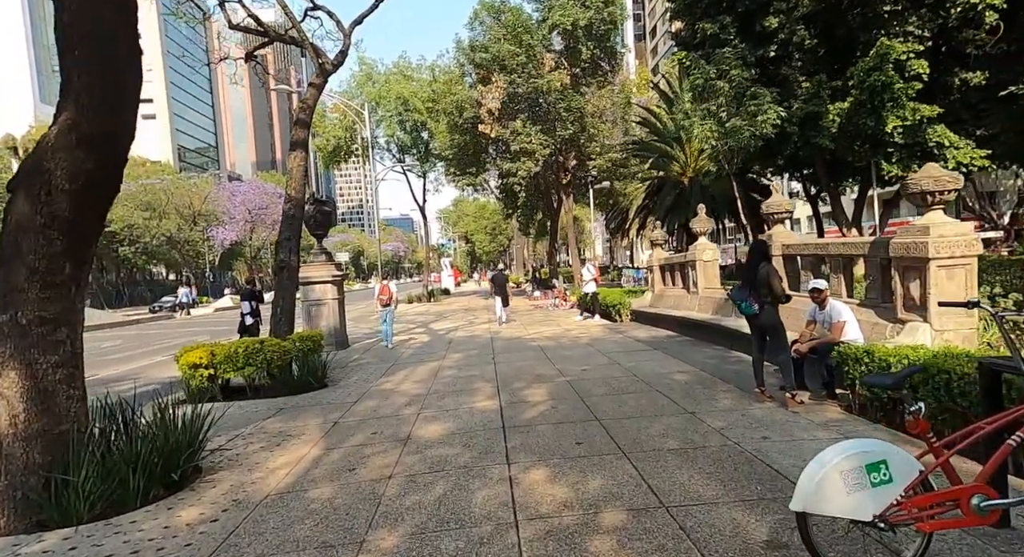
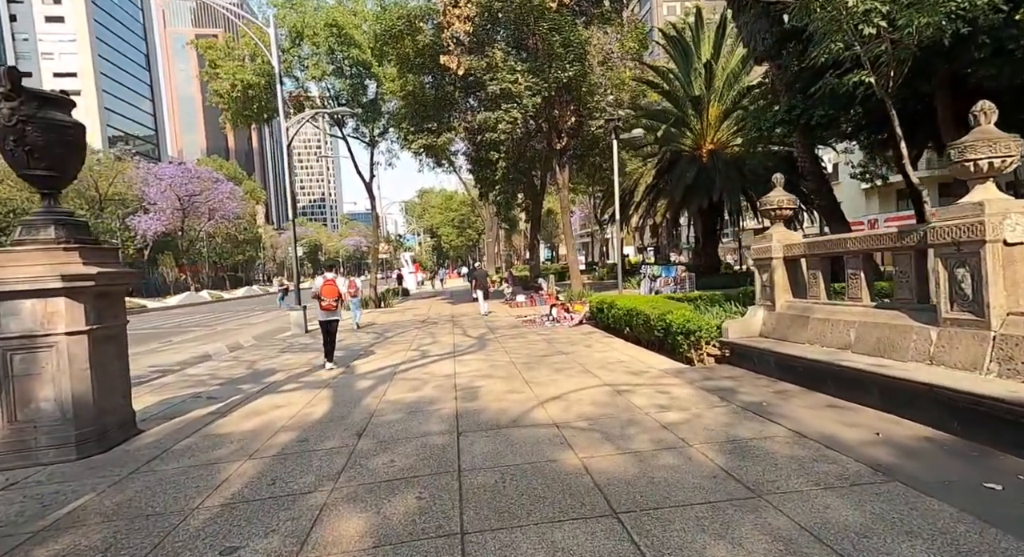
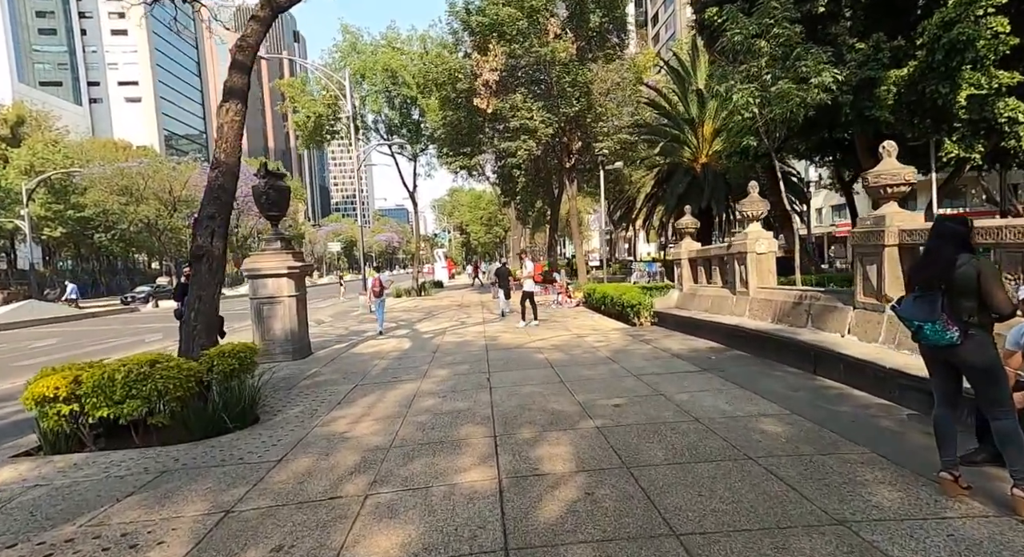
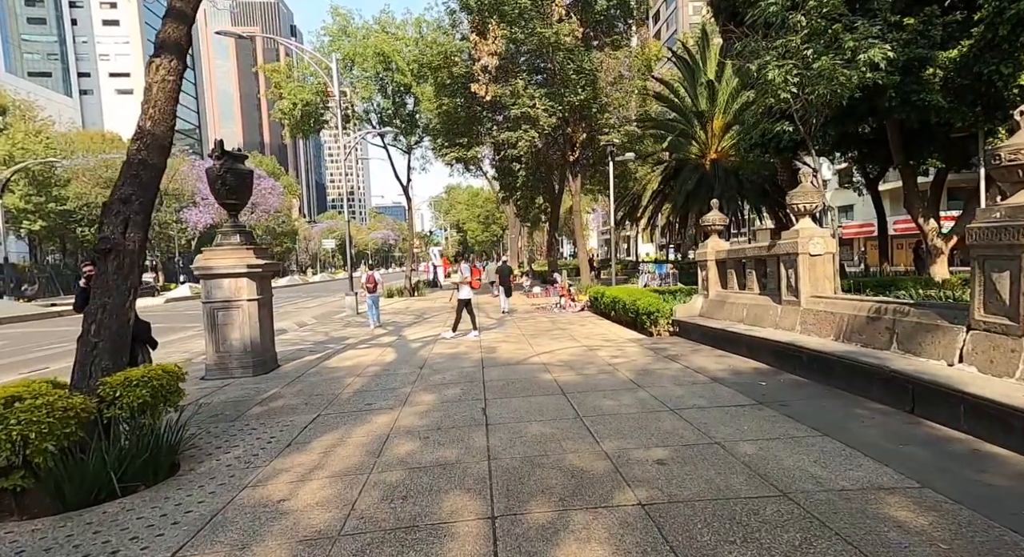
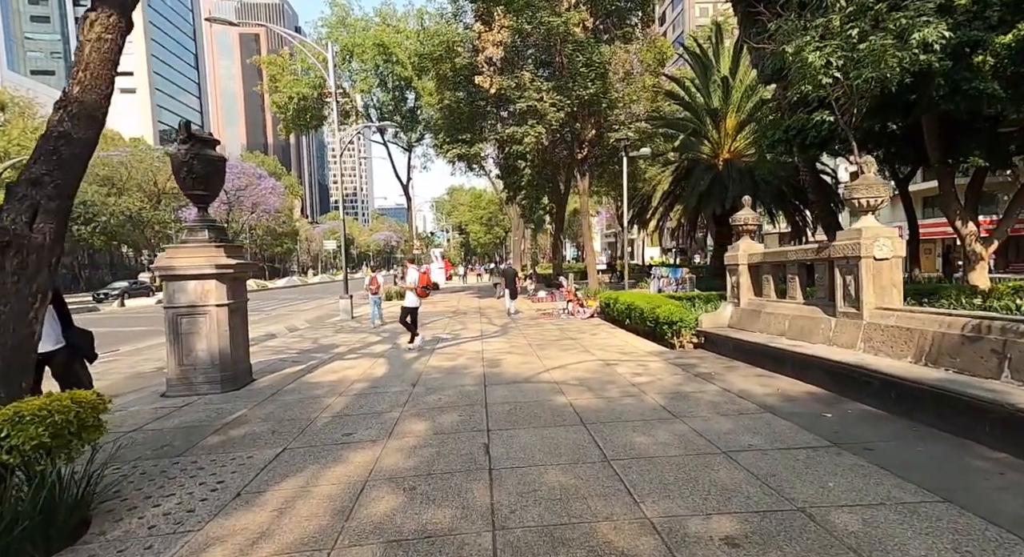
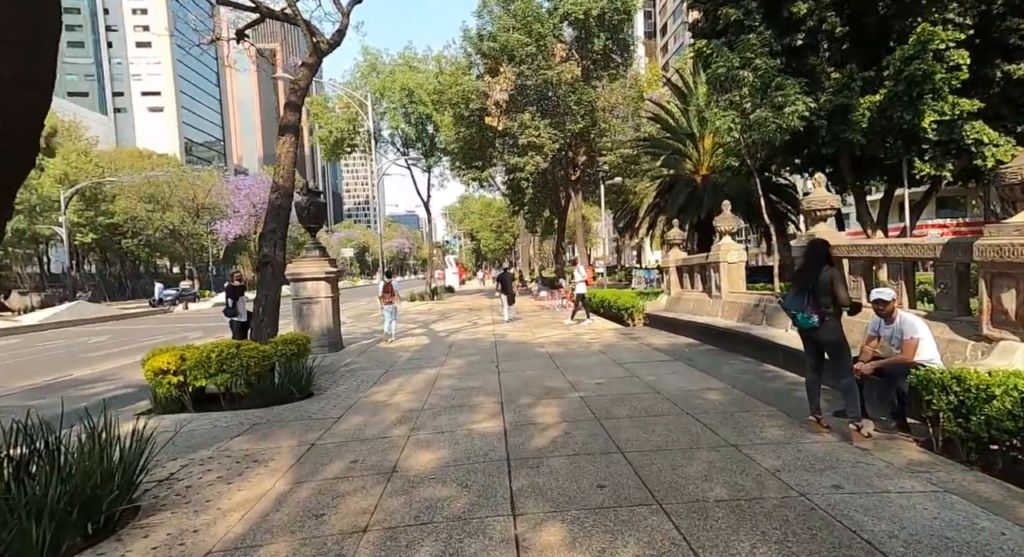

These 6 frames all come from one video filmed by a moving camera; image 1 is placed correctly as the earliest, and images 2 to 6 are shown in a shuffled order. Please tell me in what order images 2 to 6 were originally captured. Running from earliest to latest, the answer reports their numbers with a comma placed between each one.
6, 3, 4, 5, 2
